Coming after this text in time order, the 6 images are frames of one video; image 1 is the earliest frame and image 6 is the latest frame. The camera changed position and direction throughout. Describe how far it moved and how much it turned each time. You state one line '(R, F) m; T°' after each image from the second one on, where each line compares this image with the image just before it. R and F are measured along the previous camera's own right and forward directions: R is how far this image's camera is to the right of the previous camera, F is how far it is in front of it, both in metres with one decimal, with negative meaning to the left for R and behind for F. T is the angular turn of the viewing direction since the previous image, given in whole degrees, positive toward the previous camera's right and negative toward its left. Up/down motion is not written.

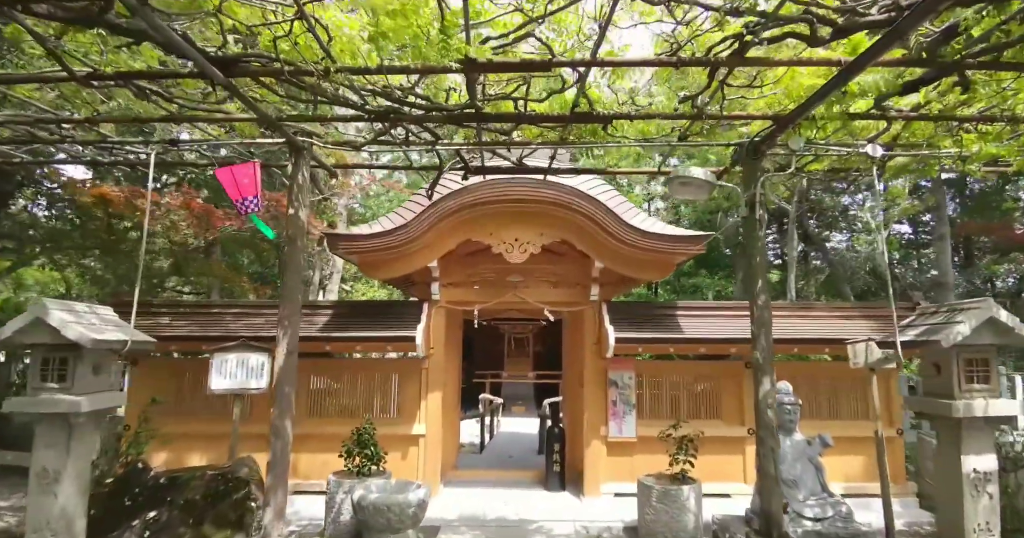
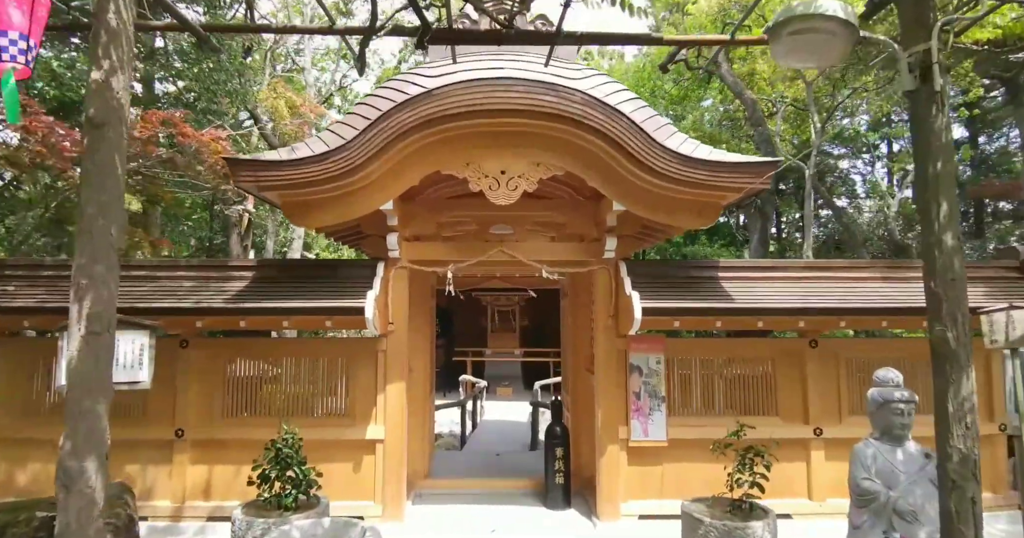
(0.0, +2.0) m; +2°
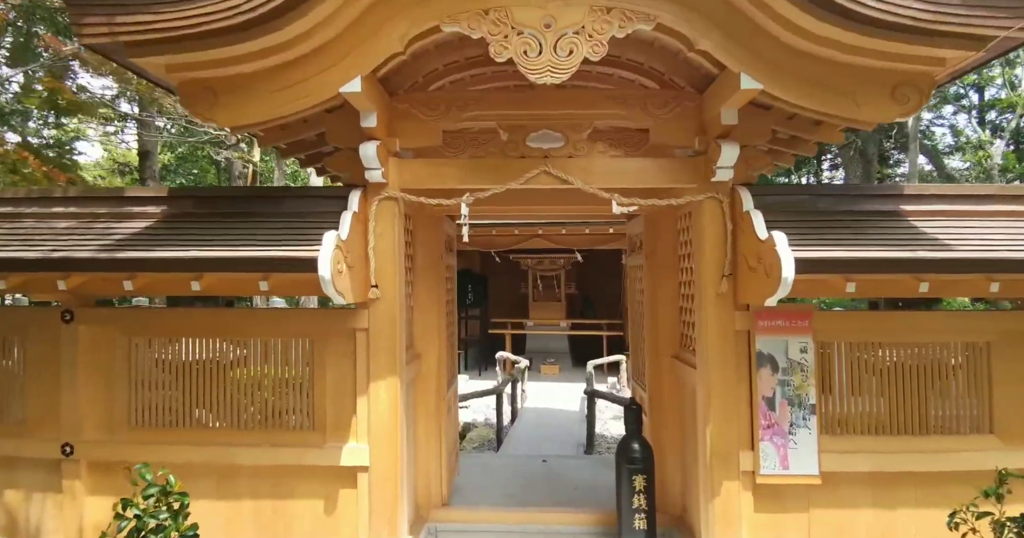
(-0.1, +2.1) m; -4°
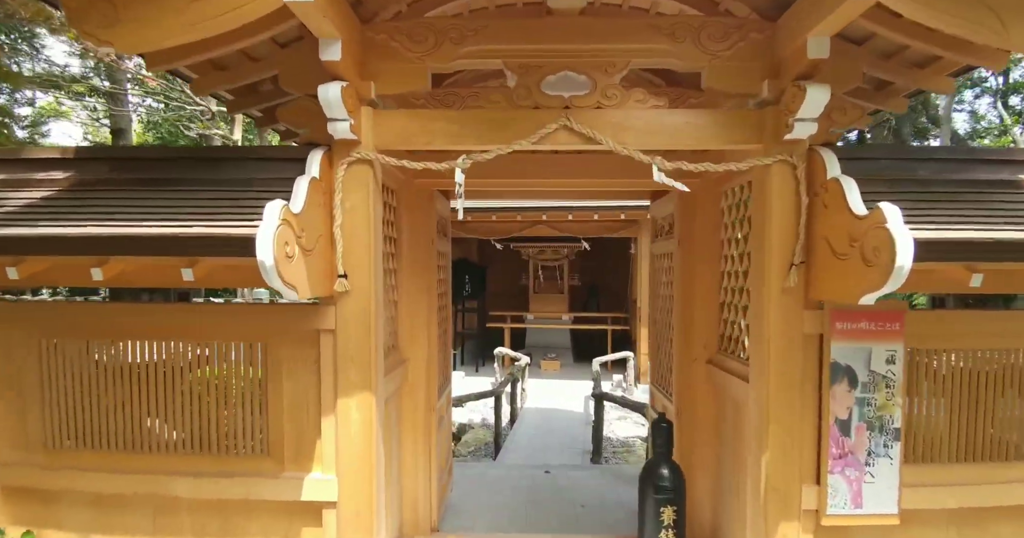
(-0.1, +0.8) m; 0°
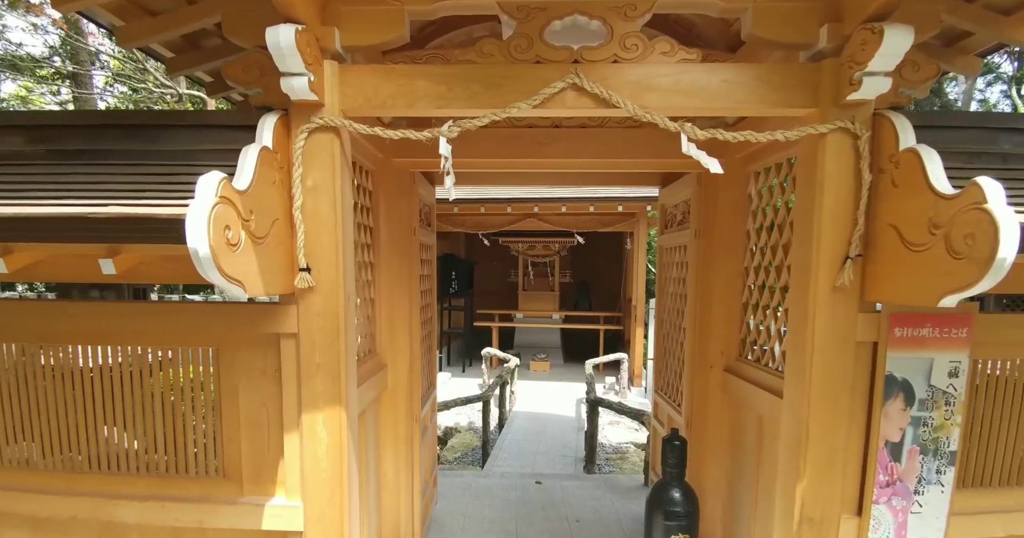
(0.0, +0.5) m; +1°
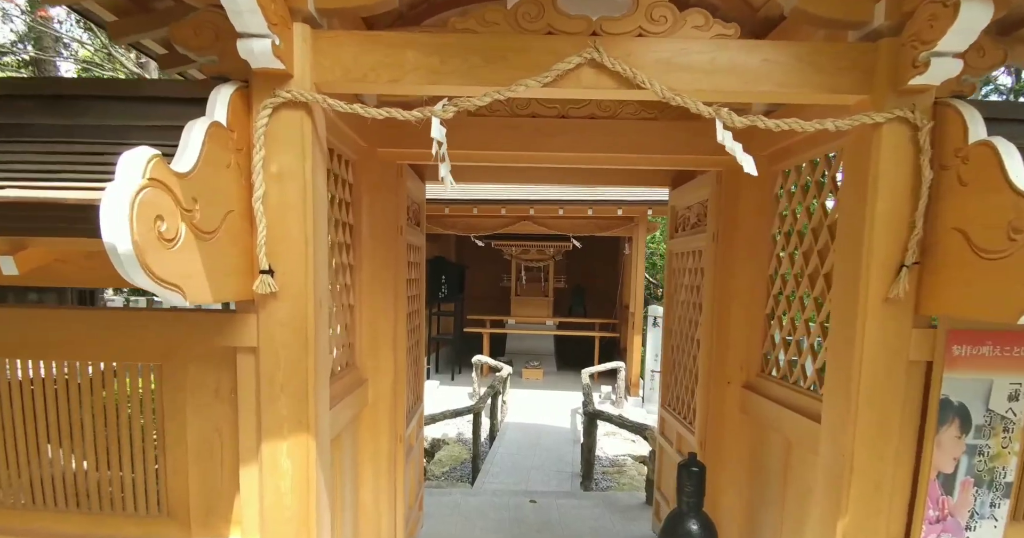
(0.0, +0.3) m; +1°
